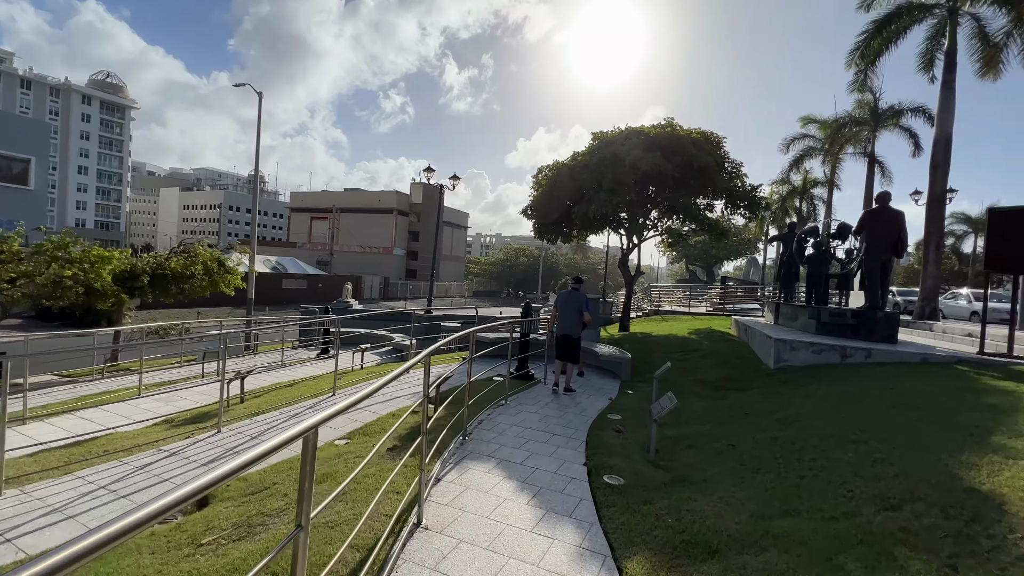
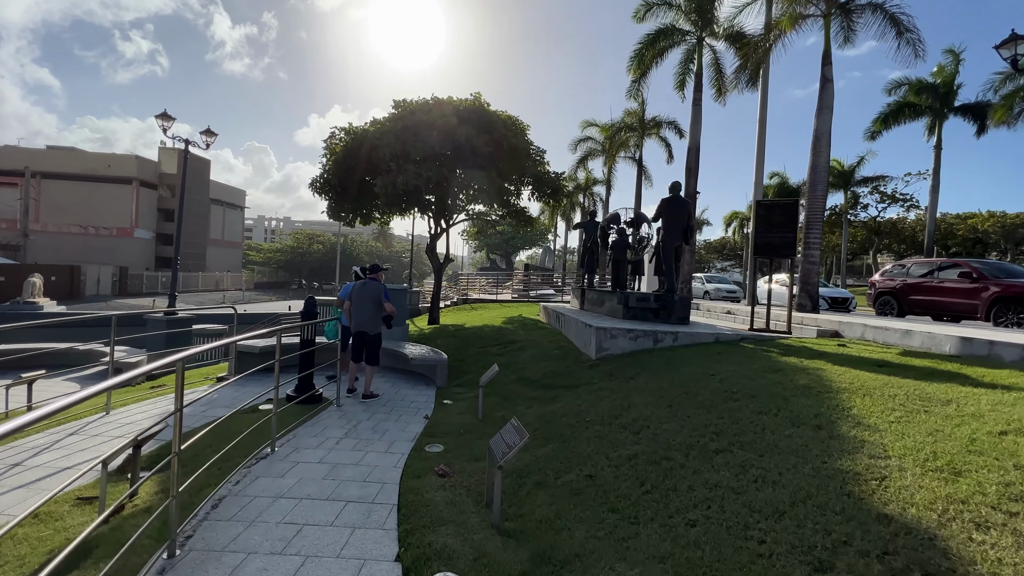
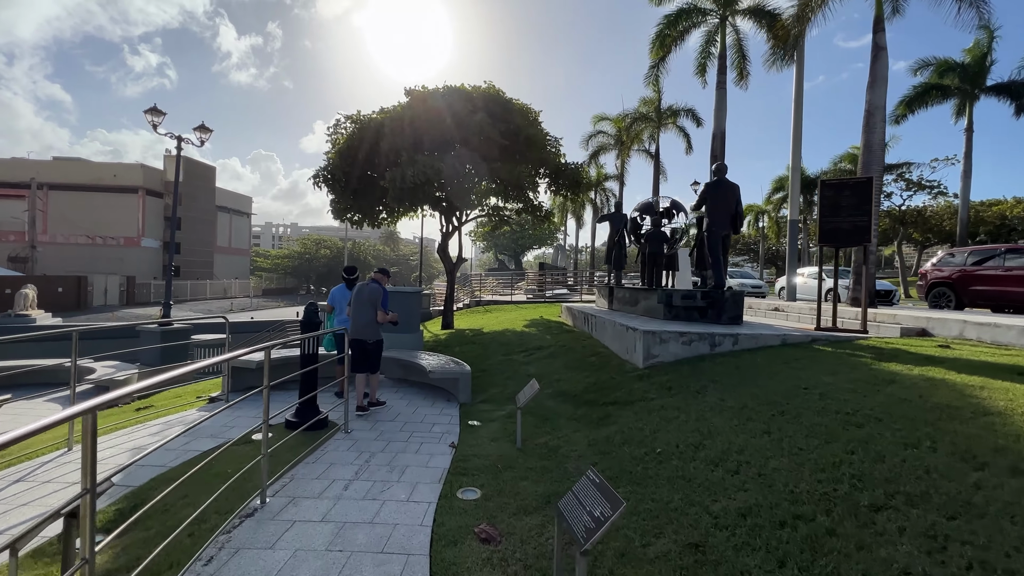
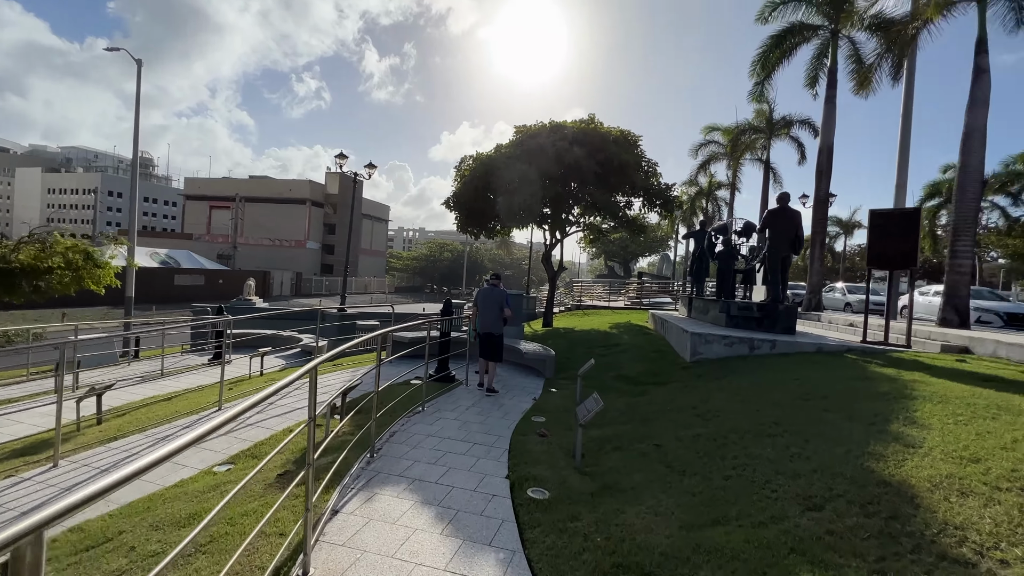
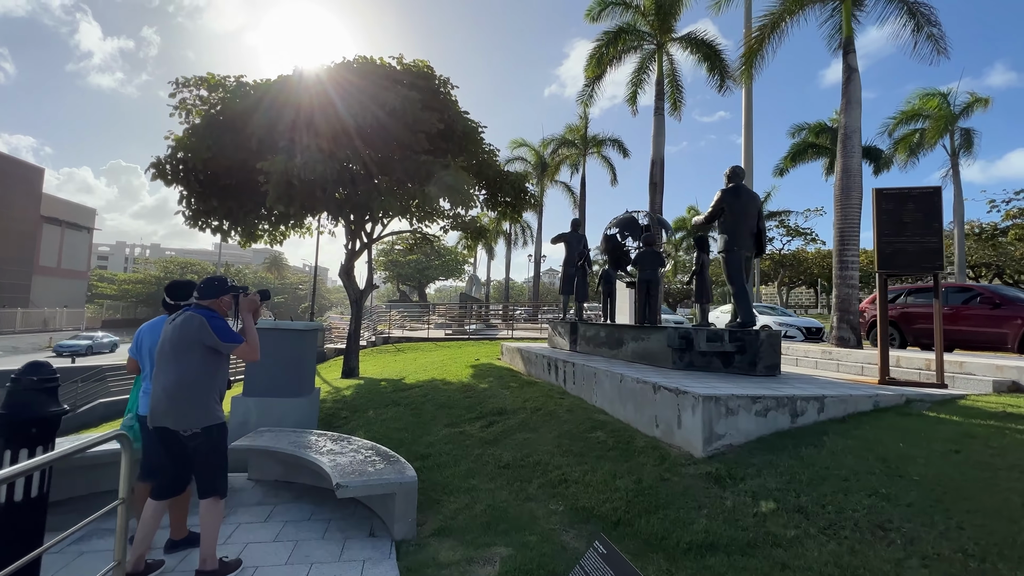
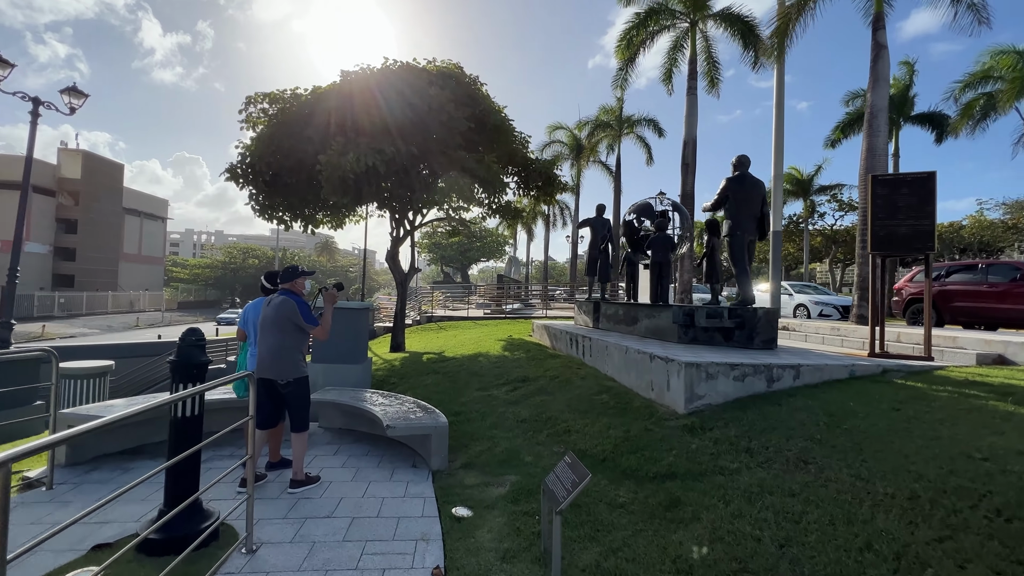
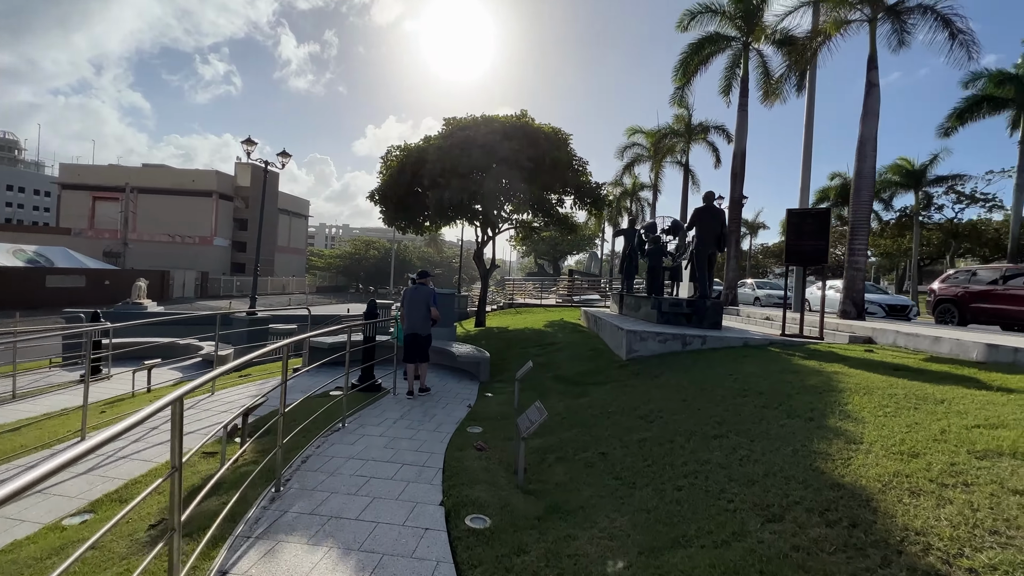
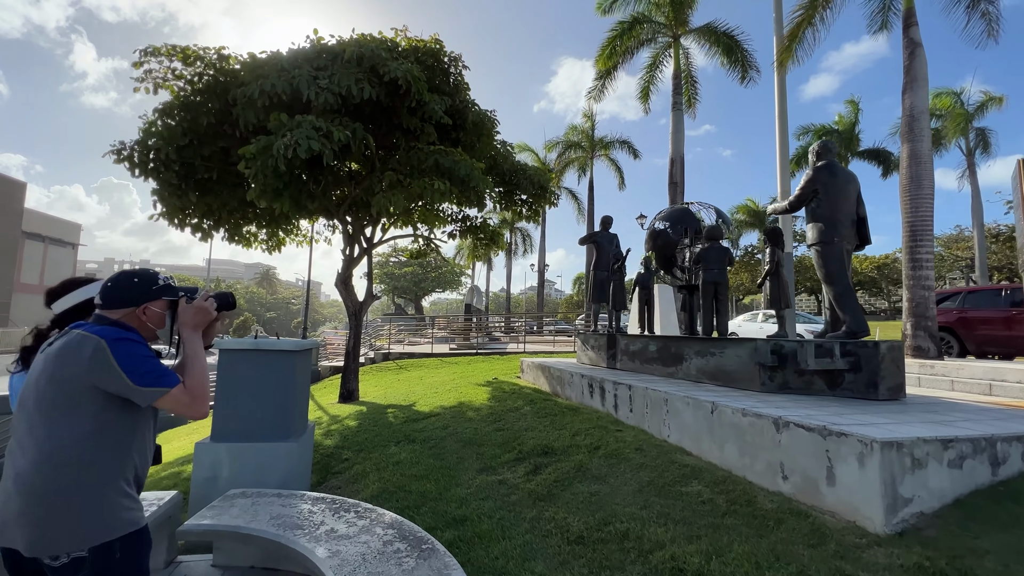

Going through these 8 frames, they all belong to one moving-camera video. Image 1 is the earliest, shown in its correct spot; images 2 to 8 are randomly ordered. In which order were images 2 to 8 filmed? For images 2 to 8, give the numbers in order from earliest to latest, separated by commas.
4, 7, 2, 3, 6, 5, 8
